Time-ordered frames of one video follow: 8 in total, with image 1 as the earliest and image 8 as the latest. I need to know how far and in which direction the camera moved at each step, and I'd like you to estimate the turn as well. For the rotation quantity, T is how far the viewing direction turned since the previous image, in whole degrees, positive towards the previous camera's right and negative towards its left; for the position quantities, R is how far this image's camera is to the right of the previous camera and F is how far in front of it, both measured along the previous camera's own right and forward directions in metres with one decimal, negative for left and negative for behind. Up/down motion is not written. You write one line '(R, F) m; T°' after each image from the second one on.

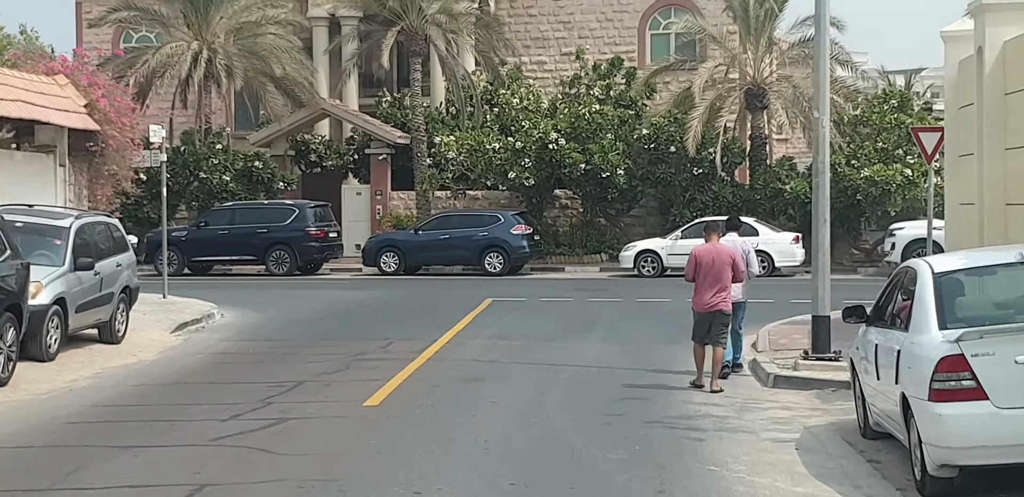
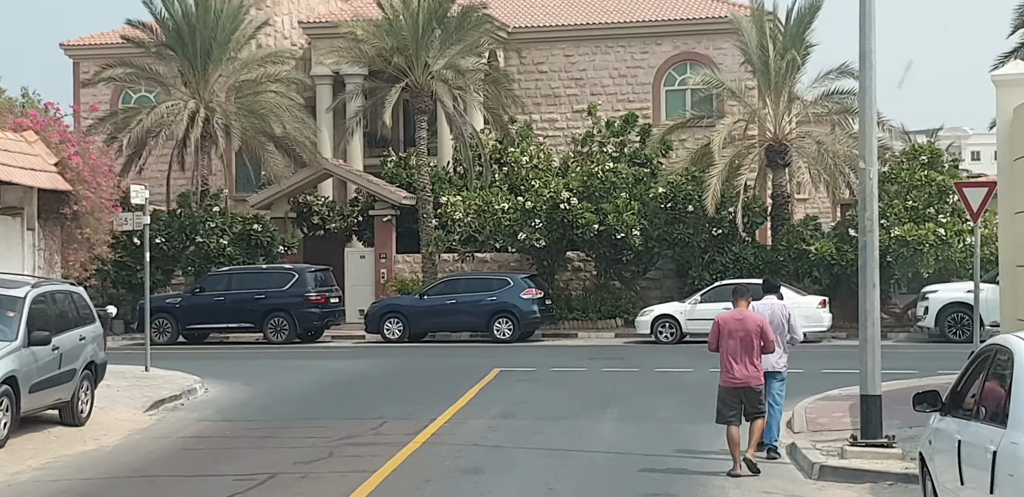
(+0.1, +1.4) m; -1°
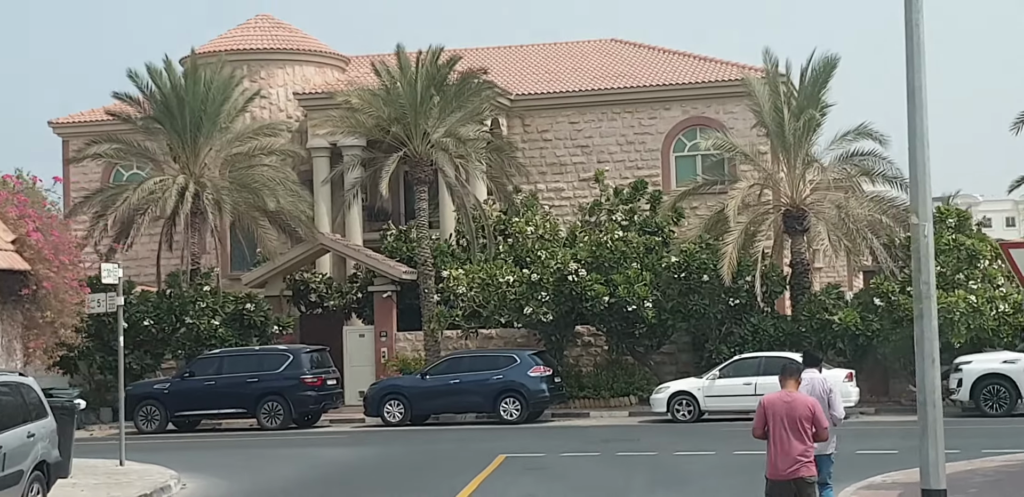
(+0.1, +1.4) m; 0°
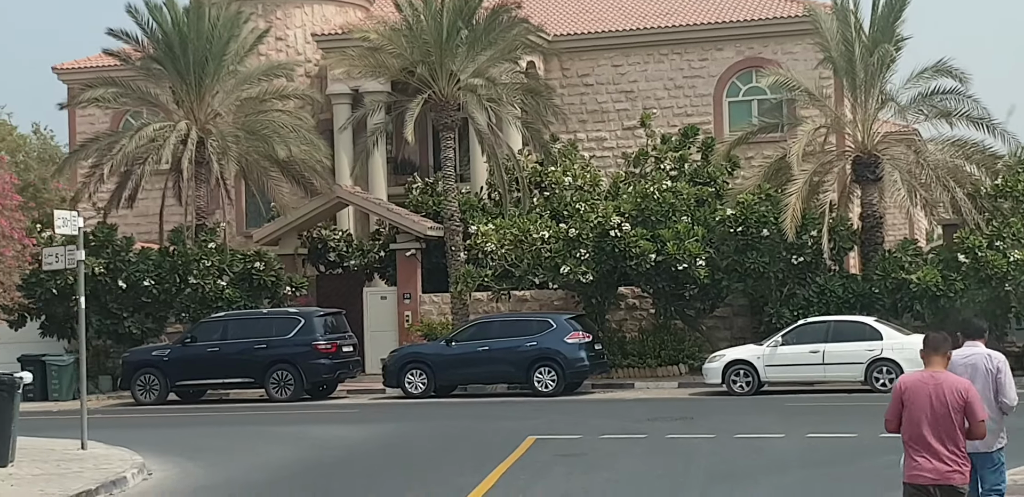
(+0.1, +2.8) m; -2°
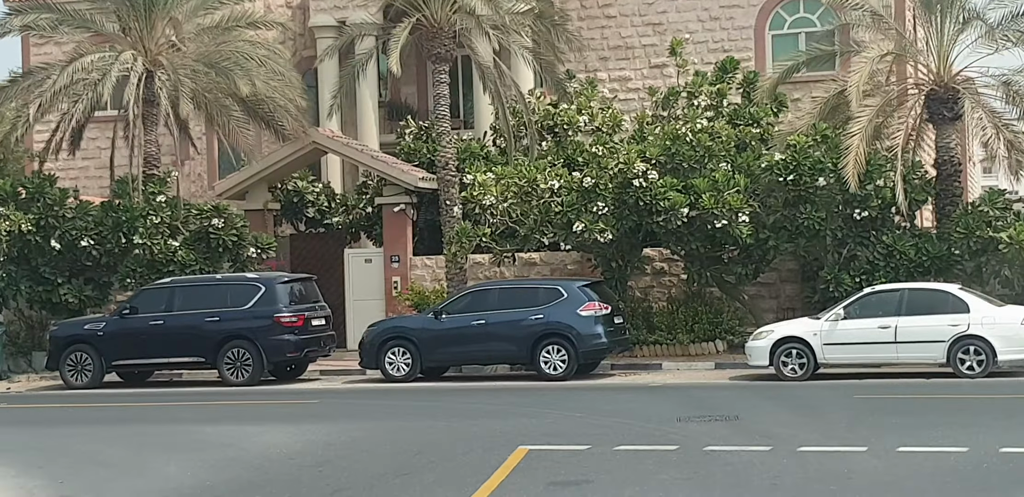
(+0.4, +4.1) m; -1°
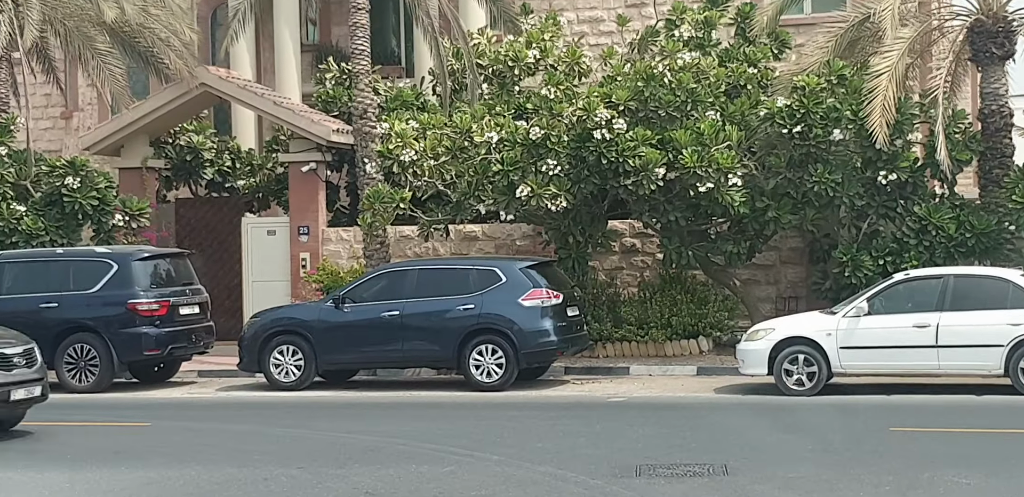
(+0.7, +4.4) m; 0°
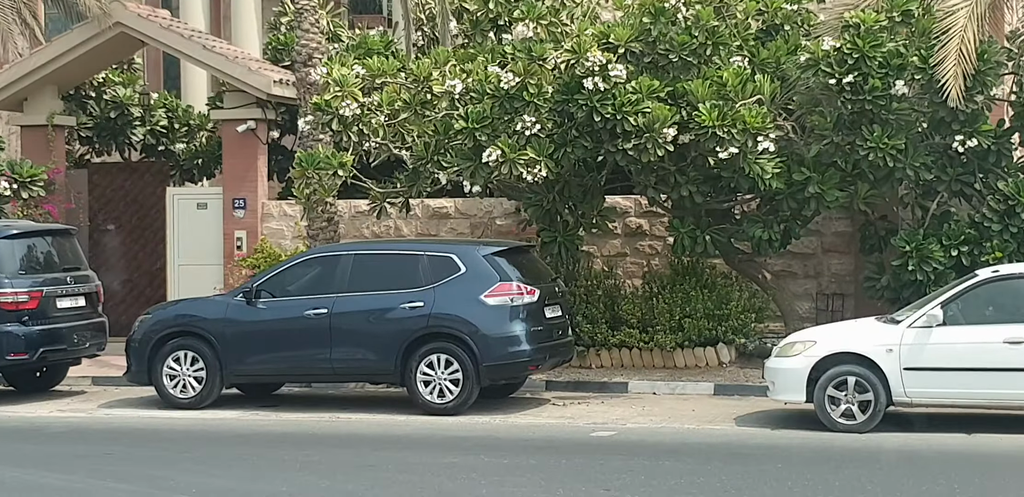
(+0.6, +3.4) m; -1°
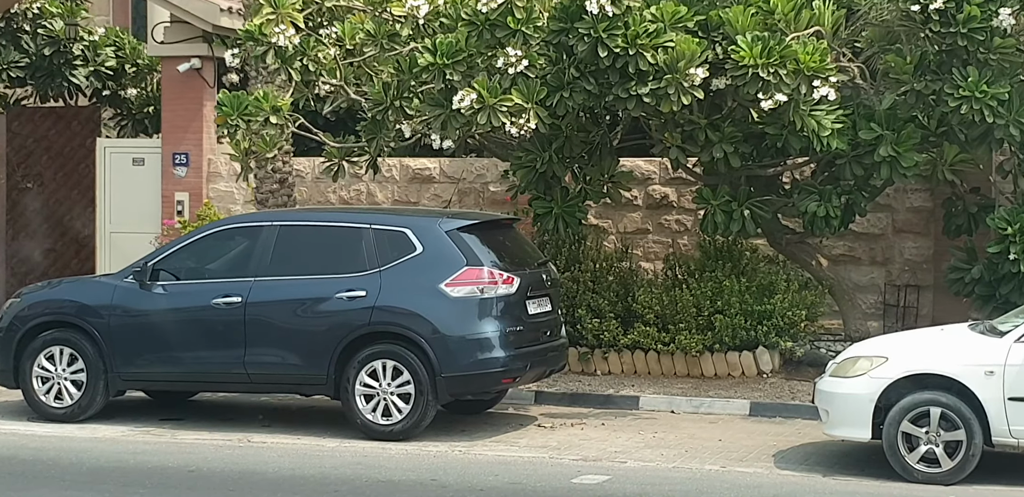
(+0.5, +2.8) m; -2°
